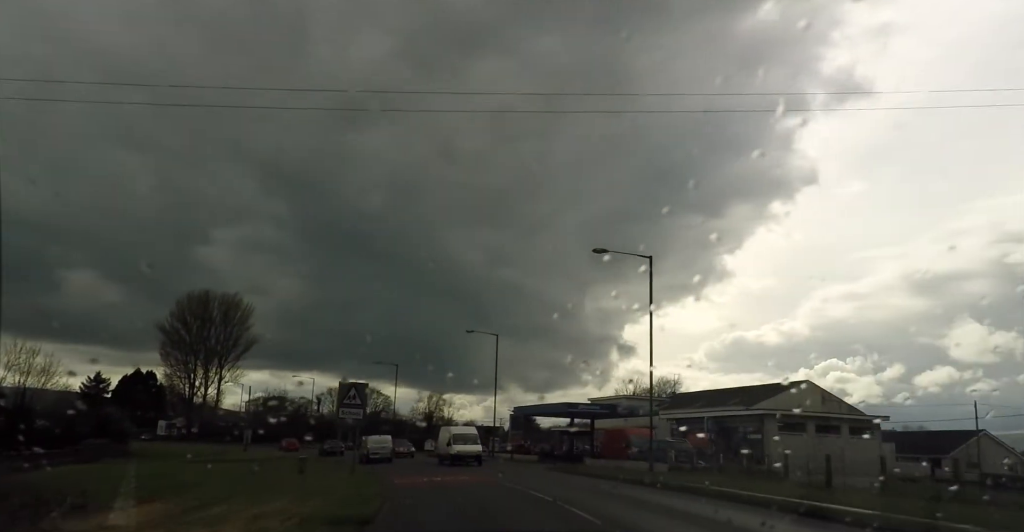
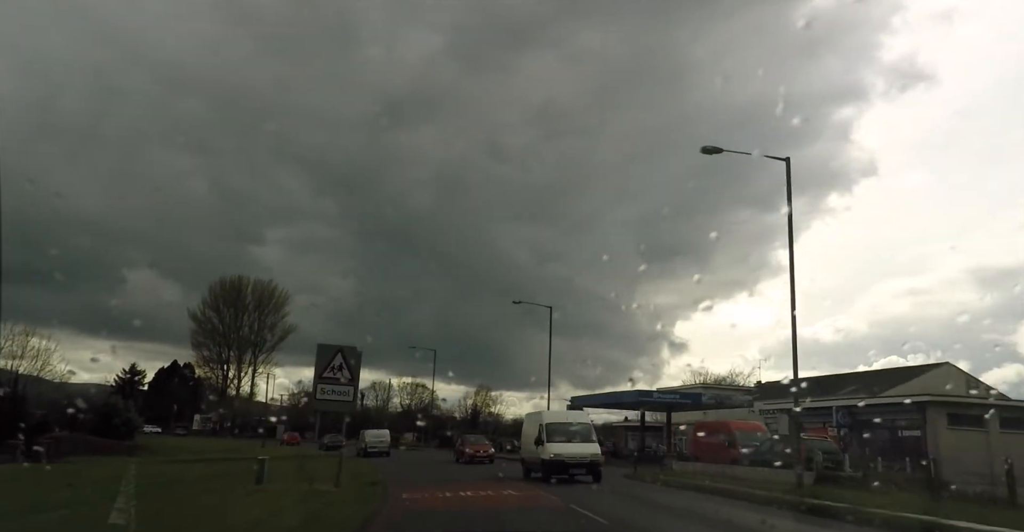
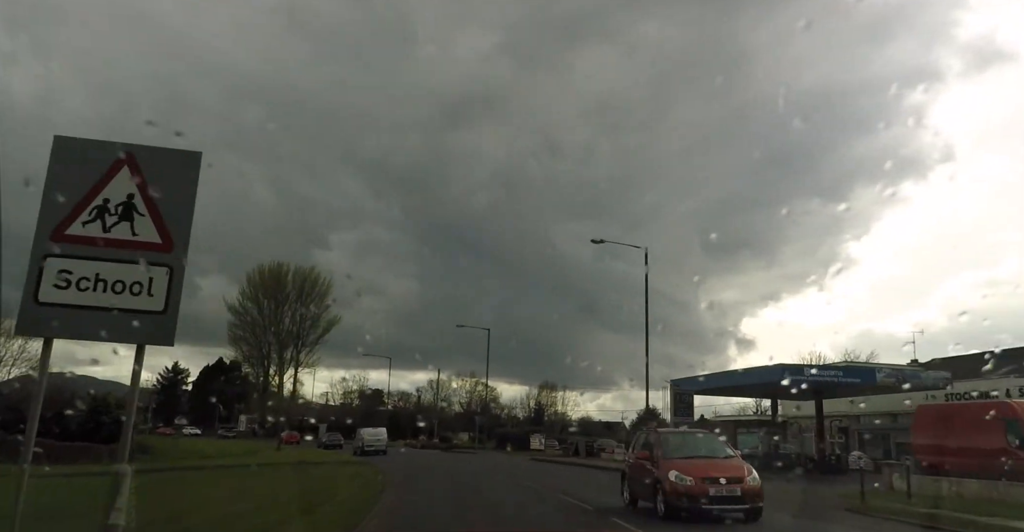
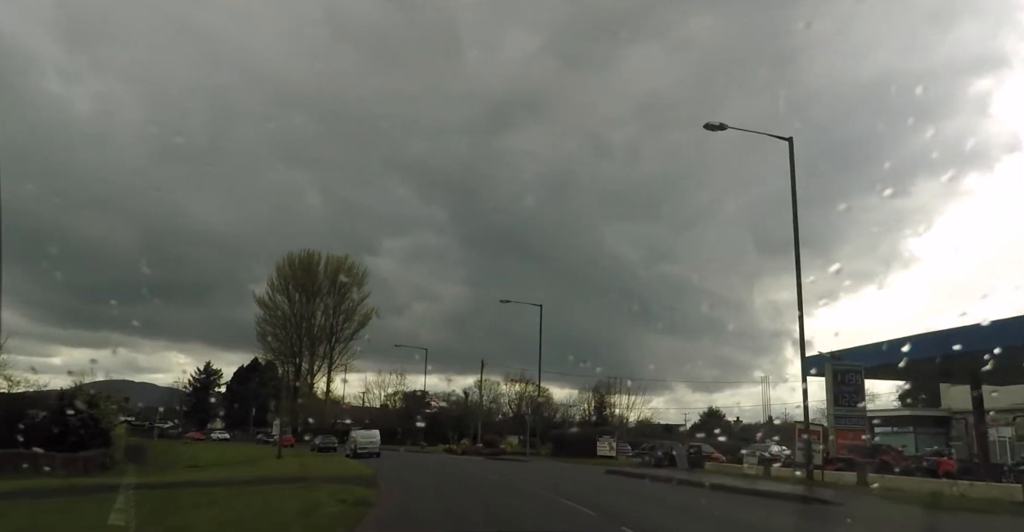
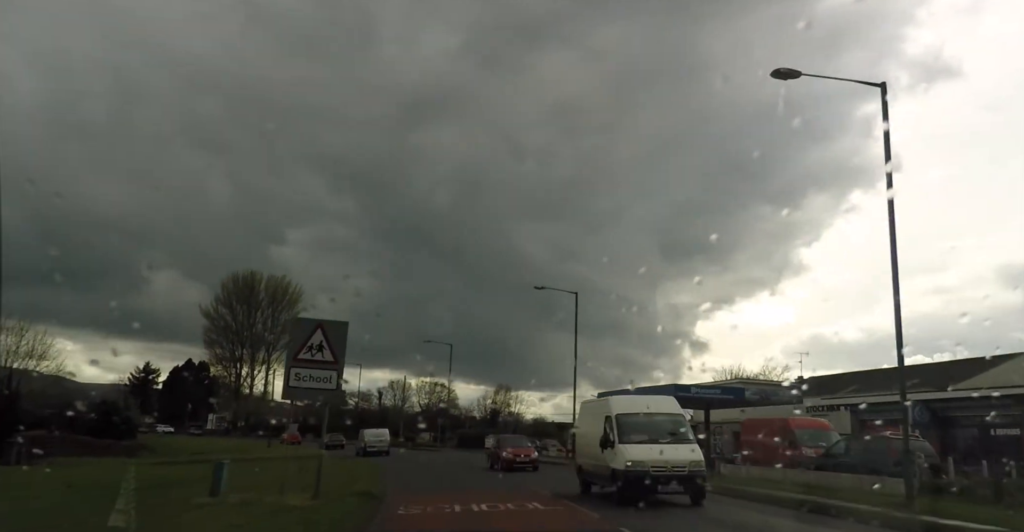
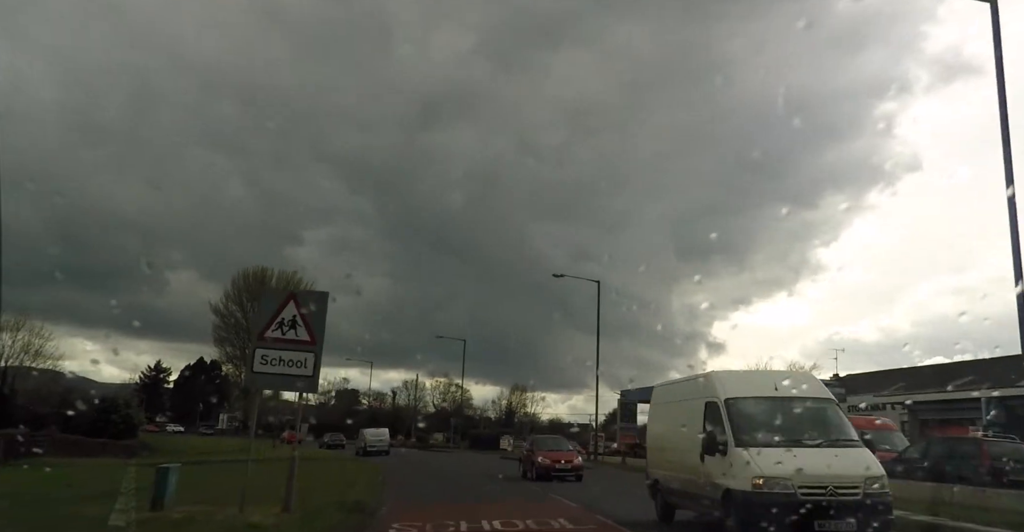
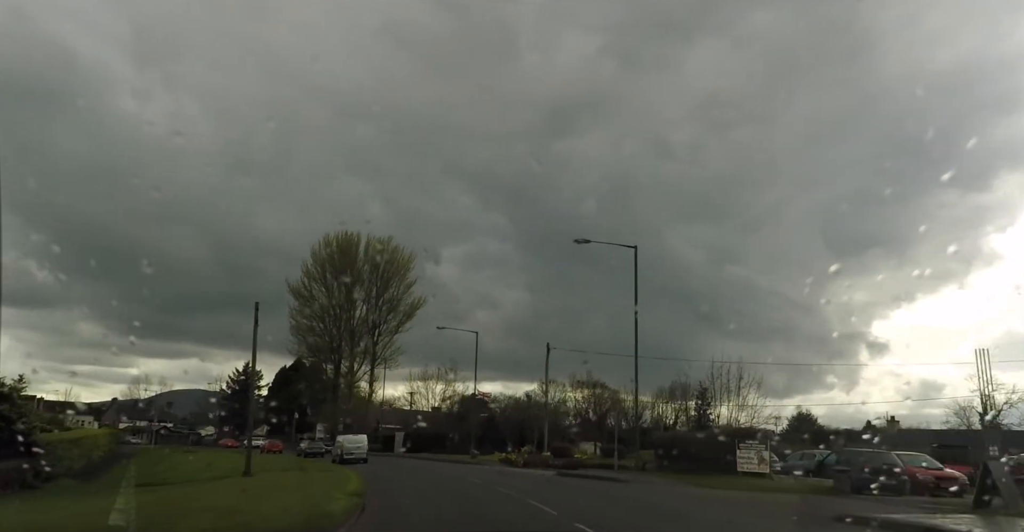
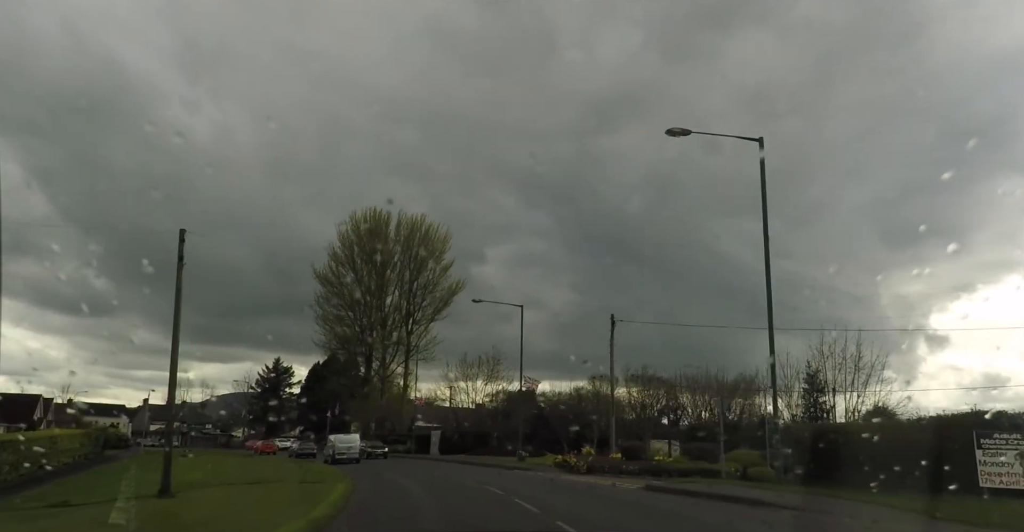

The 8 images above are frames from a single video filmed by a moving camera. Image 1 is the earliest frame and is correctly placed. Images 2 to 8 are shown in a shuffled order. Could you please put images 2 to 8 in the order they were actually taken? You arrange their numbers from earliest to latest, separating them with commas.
2, 5, 6, 3, 4, 7, 8
